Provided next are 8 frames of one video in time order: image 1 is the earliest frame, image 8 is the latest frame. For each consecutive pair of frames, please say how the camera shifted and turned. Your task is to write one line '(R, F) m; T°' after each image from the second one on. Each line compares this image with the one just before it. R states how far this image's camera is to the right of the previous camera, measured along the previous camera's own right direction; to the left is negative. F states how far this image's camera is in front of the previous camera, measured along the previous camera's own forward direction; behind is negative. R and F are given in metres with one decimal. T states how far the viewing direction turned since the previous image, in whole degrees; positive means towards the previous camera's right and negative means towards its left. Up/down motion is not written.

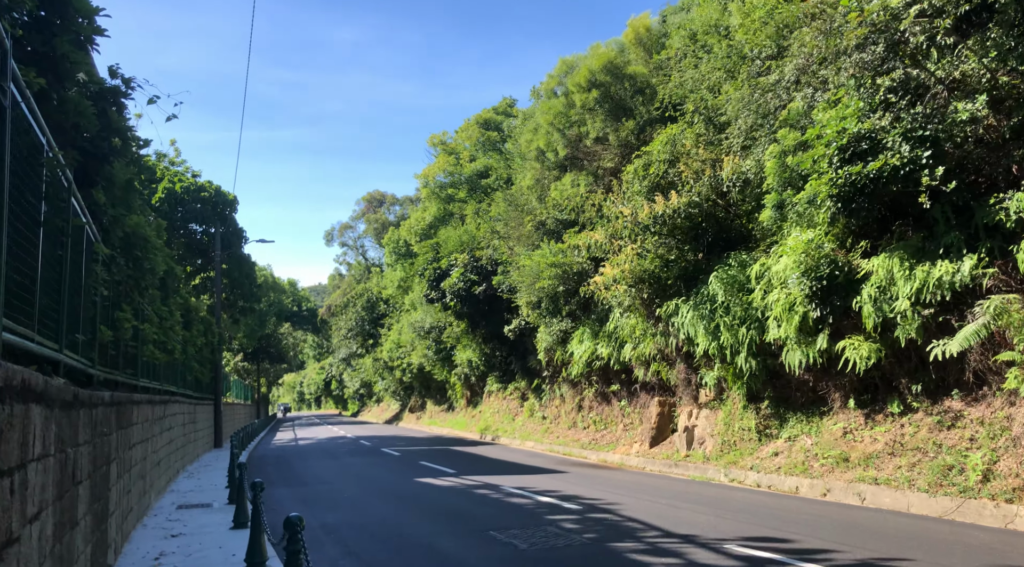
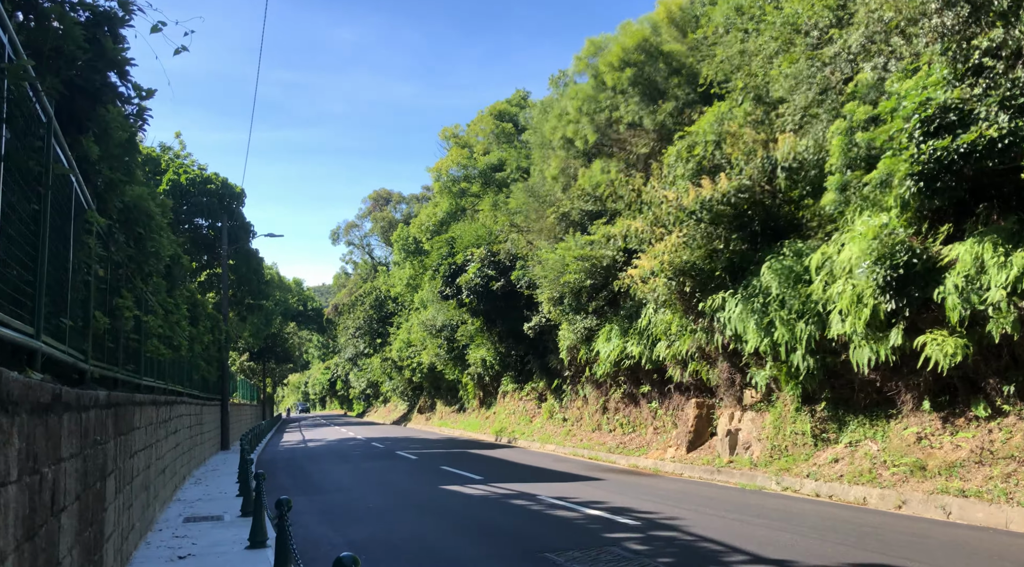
(-0.5, +1.1) m; 0°
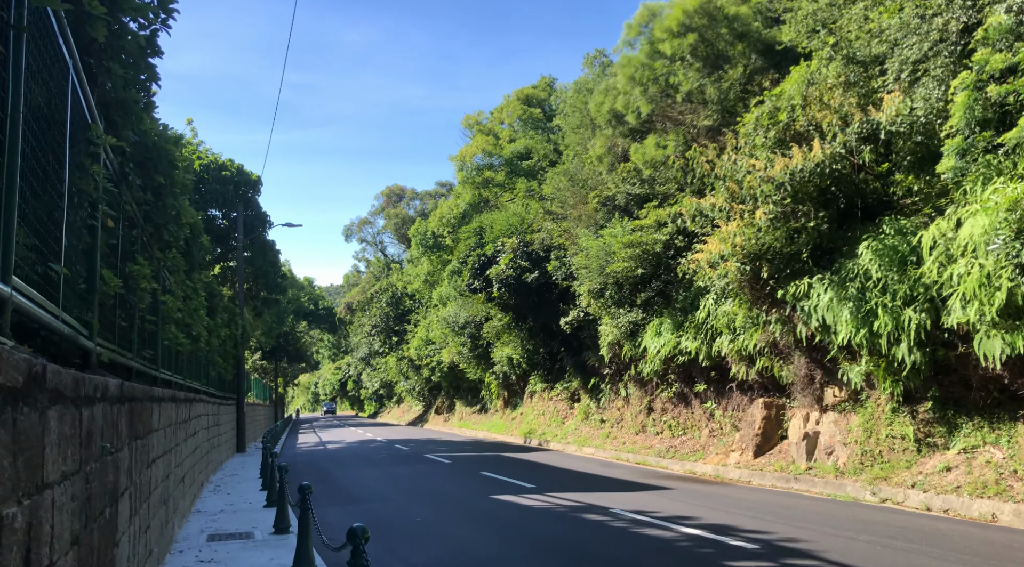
(-0.8, +1.4) m; -1°
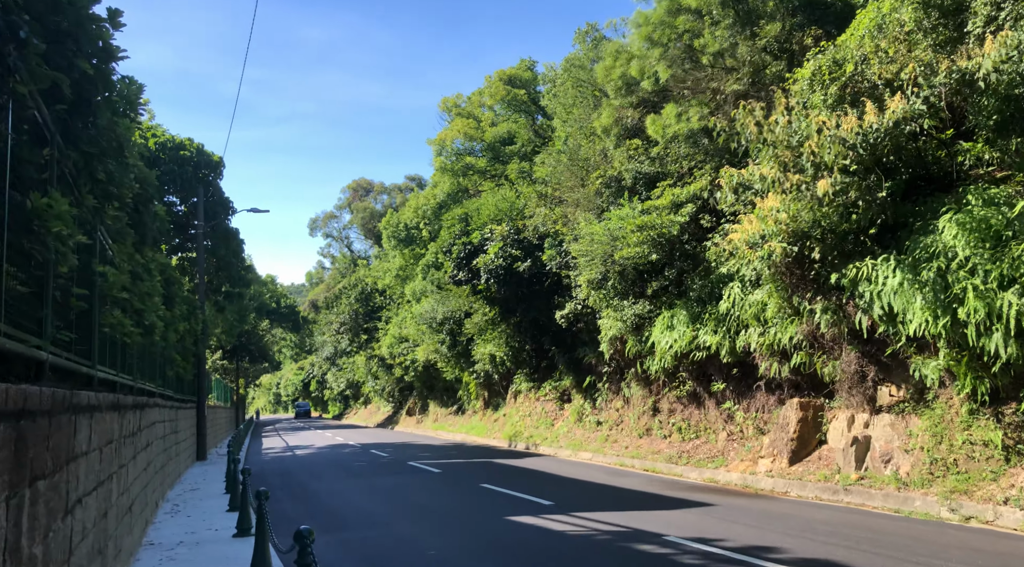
(-0.7, +1.8) m; +3°
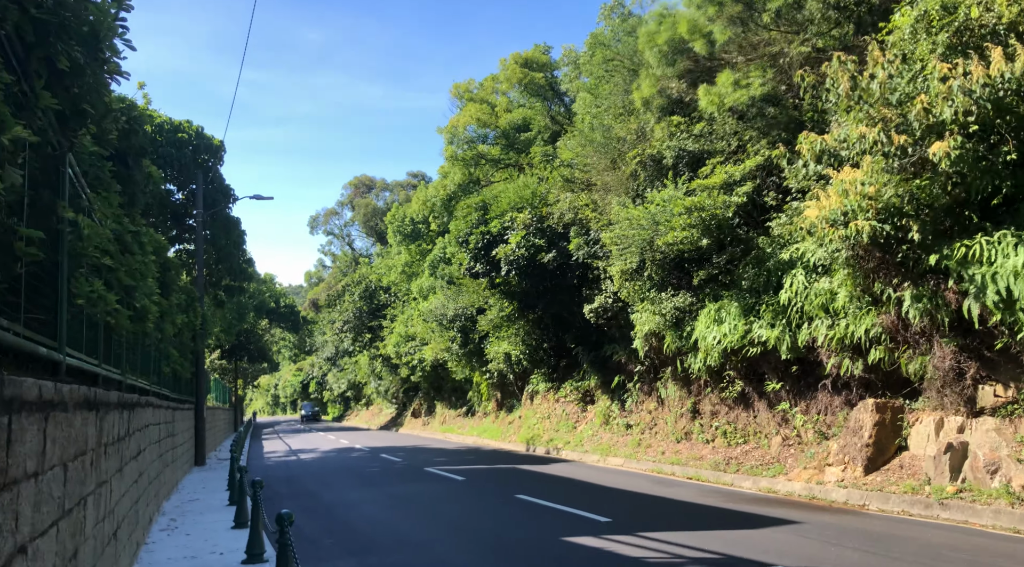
(-0.7, +1.4) m; 0°
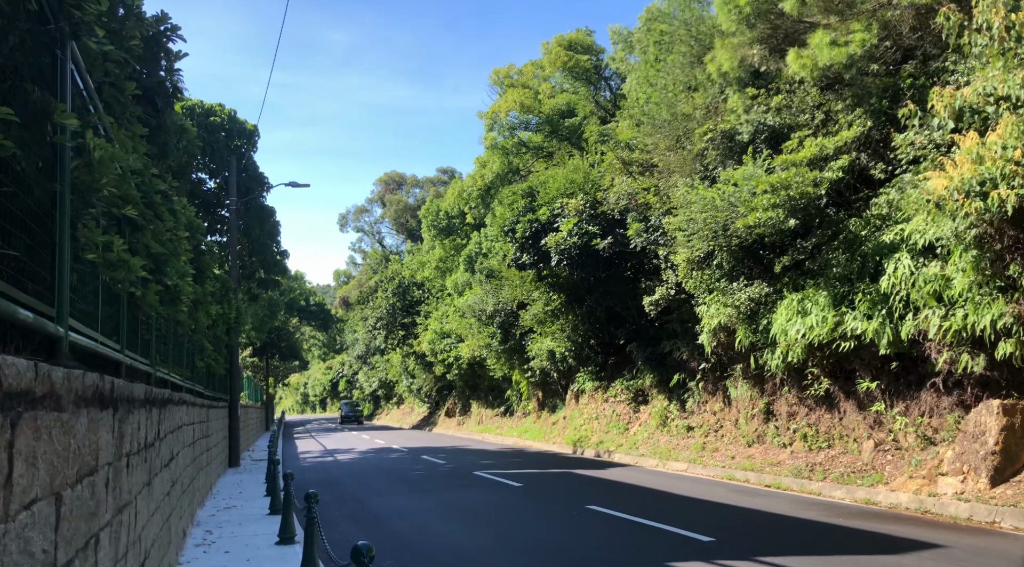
(-0.6, +1.2) m; -2°
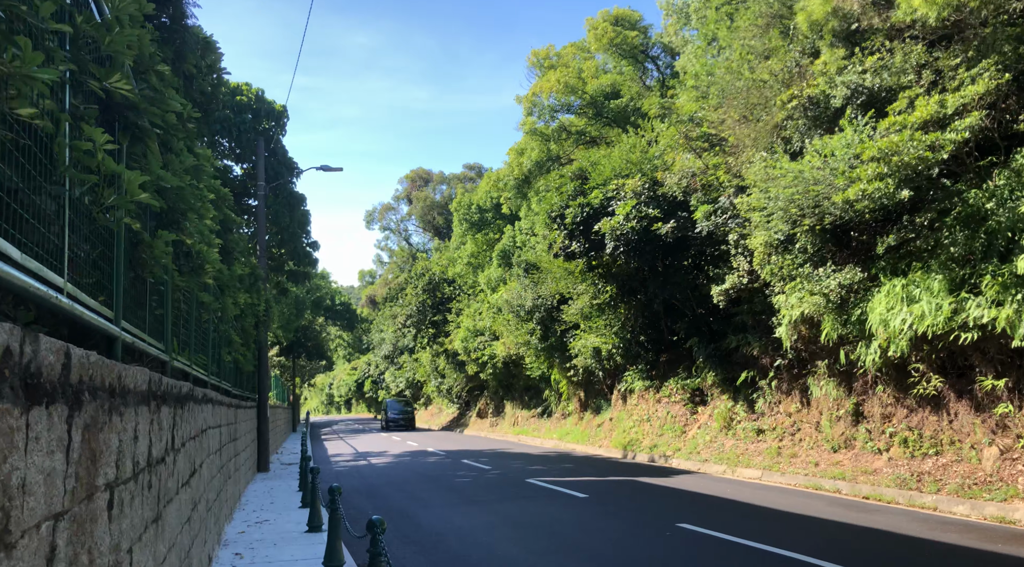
(-0.6, +1.5) m; -2°
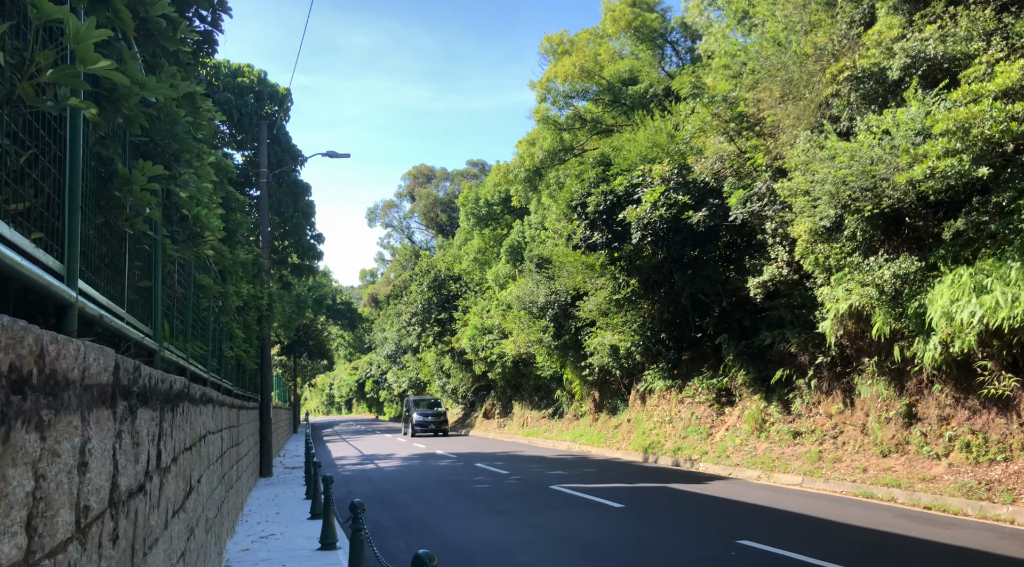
(-0.4, +1.0) m; 0°
